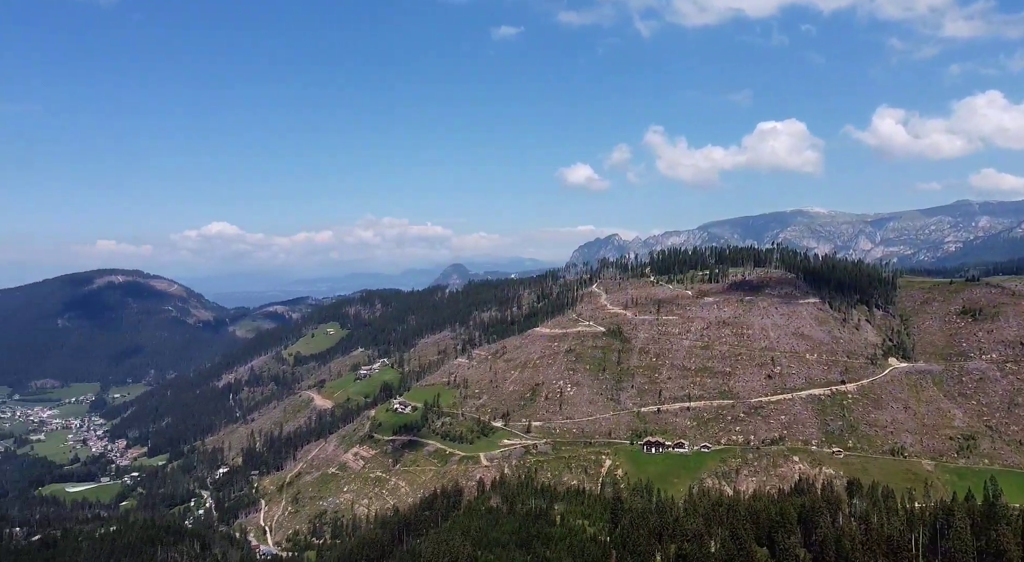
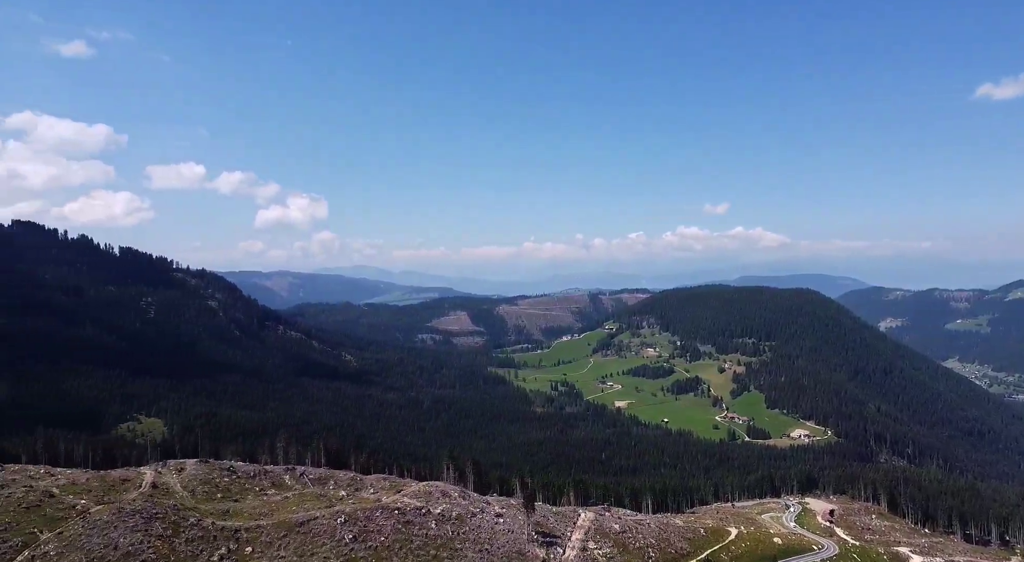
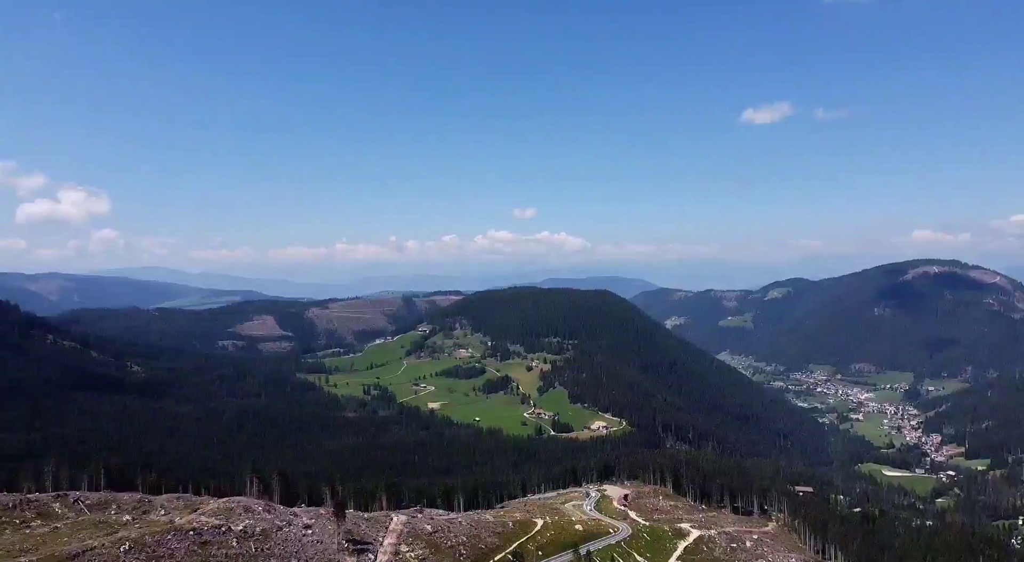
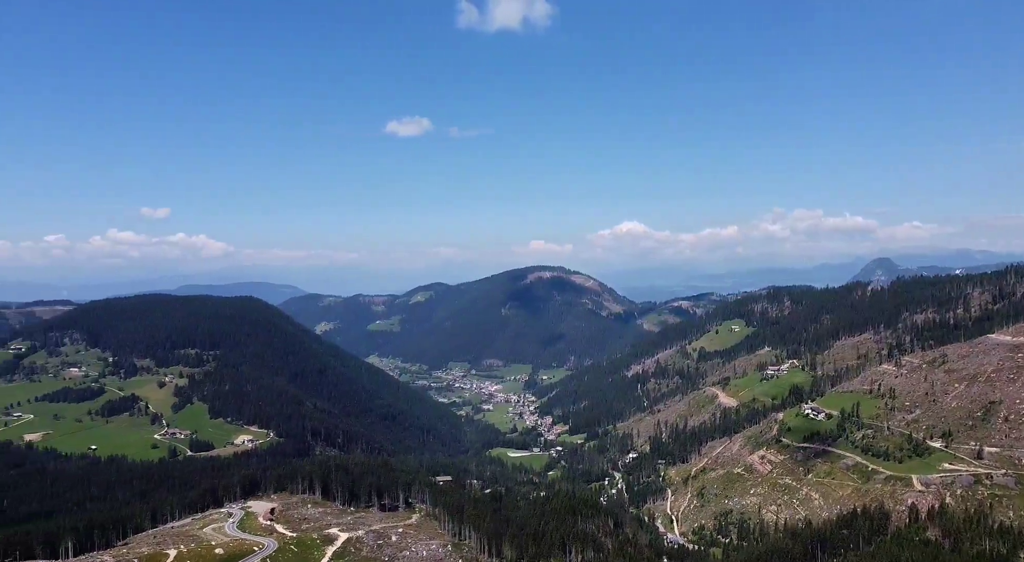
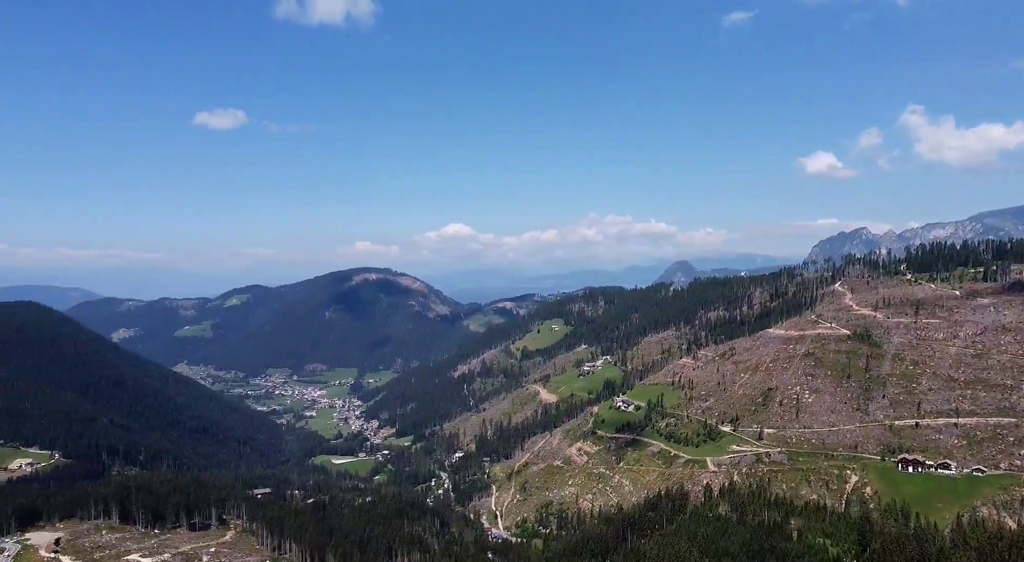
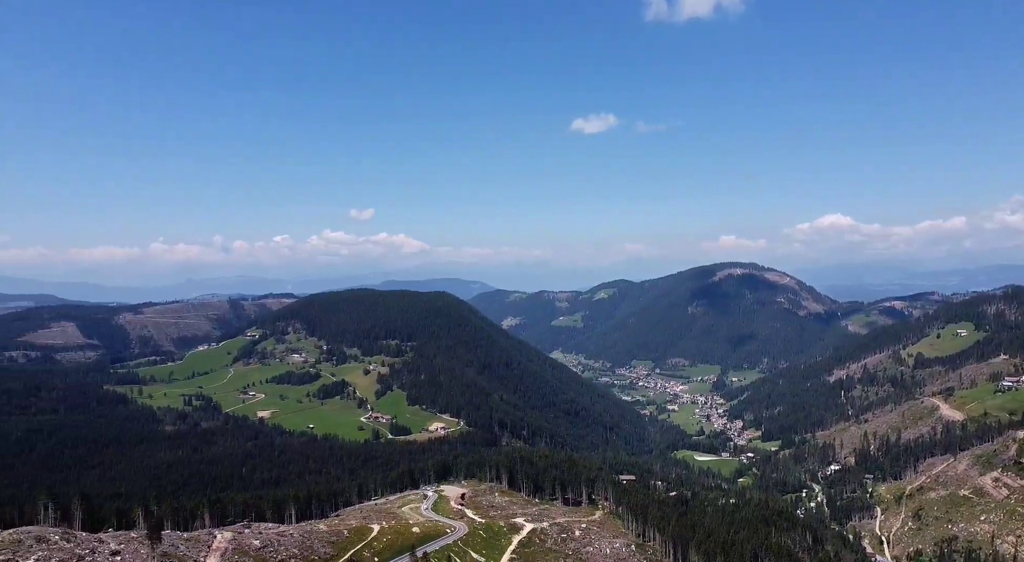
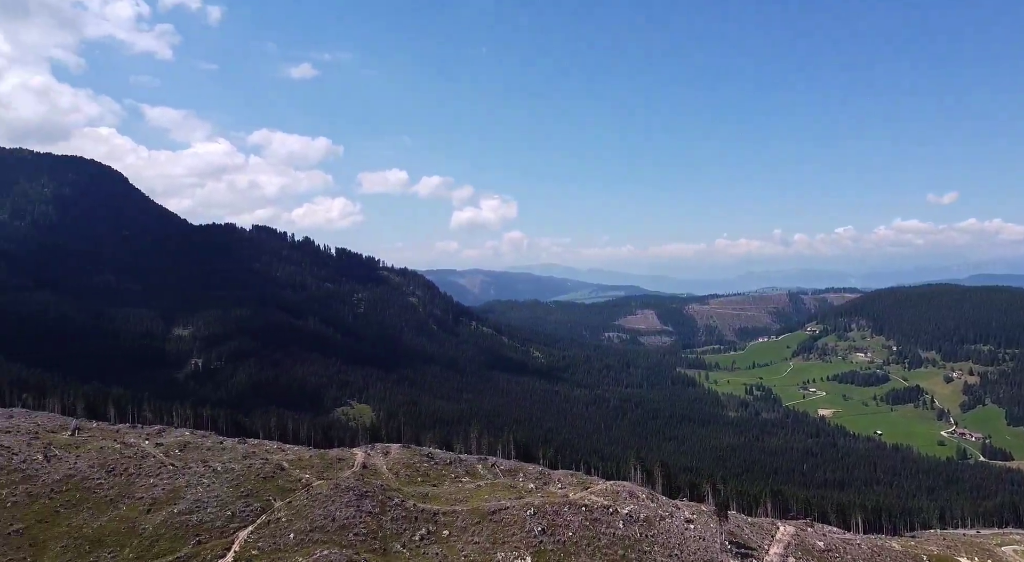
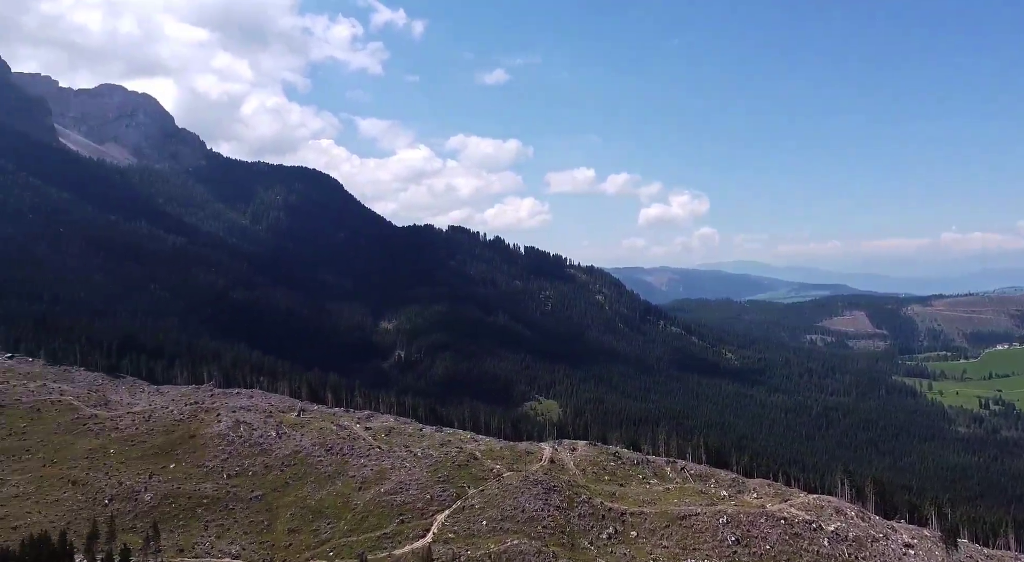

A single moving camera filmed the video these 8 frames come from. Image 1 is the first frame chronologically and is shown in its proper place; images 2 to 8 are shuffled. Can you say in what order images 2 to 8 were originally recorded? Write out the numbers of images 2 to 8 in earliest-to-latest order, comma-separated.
5, 4, 6, 3, 2, 7, 8
